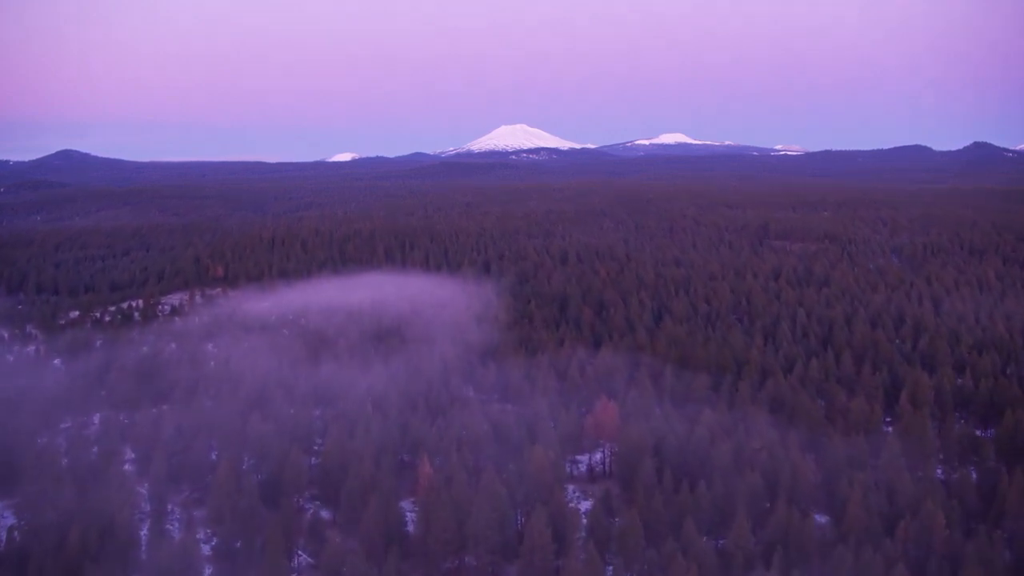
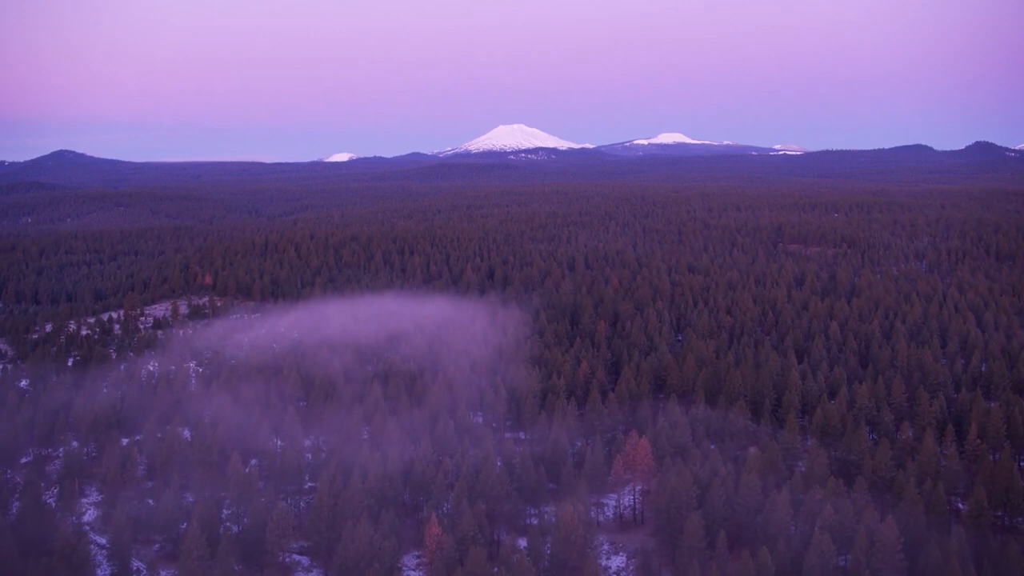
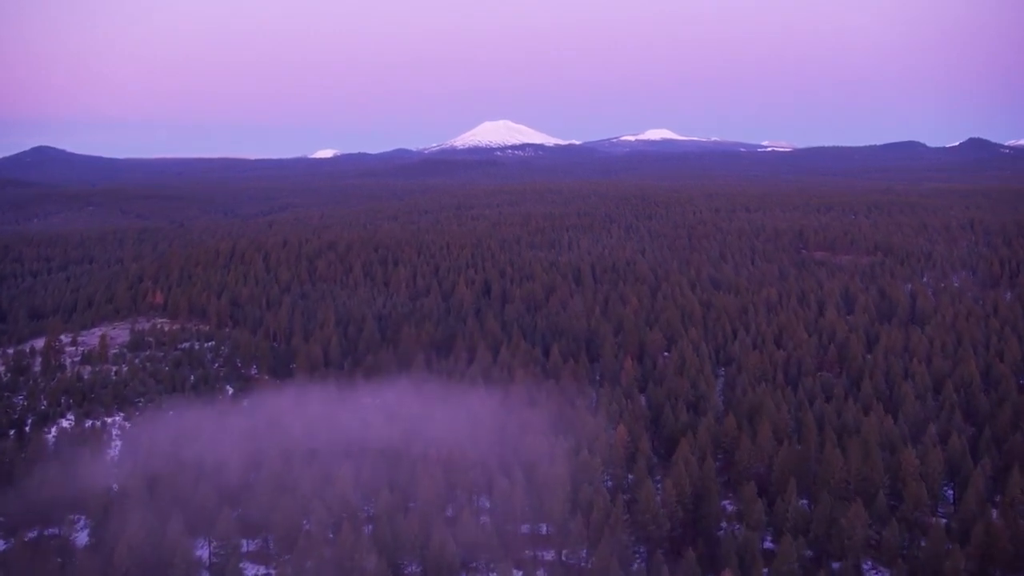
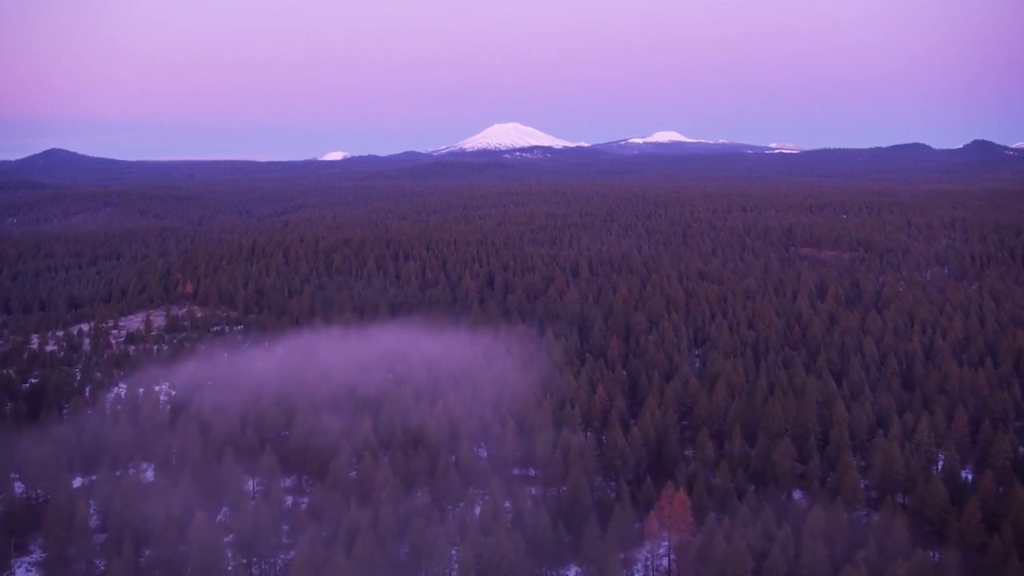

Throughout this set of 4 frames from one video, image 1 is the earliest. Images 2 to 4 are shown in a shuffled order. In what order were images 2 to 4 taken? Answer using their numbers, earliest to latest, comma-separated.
2, 4, 3
